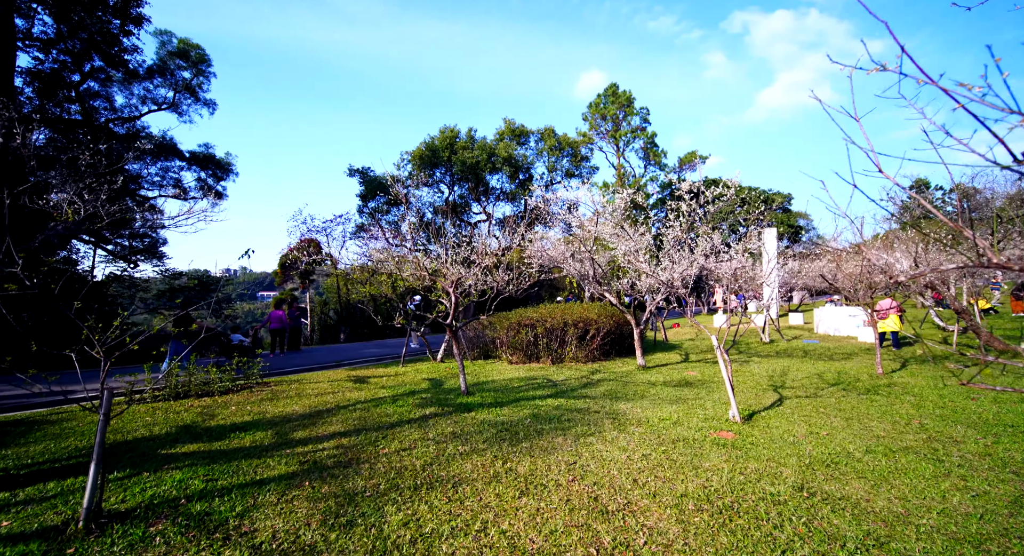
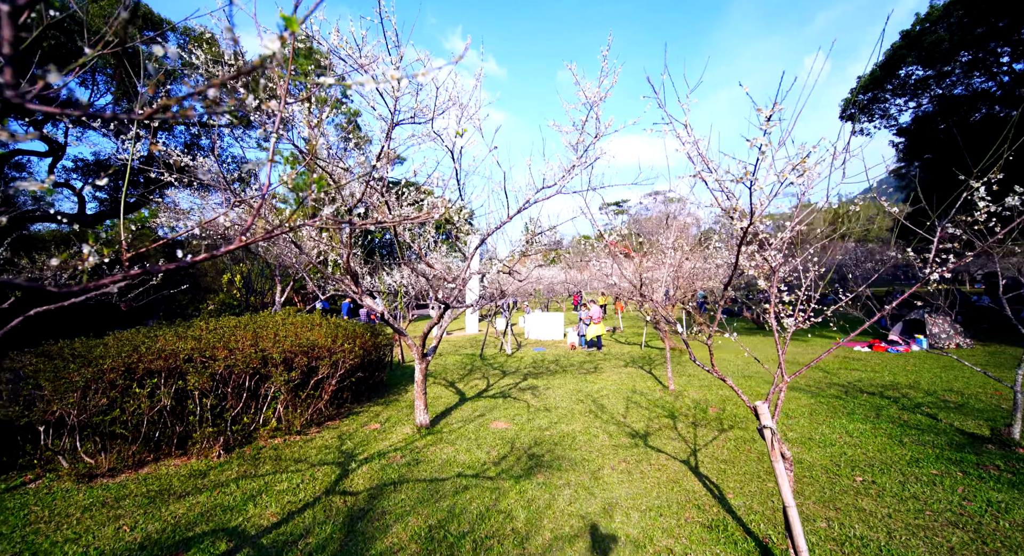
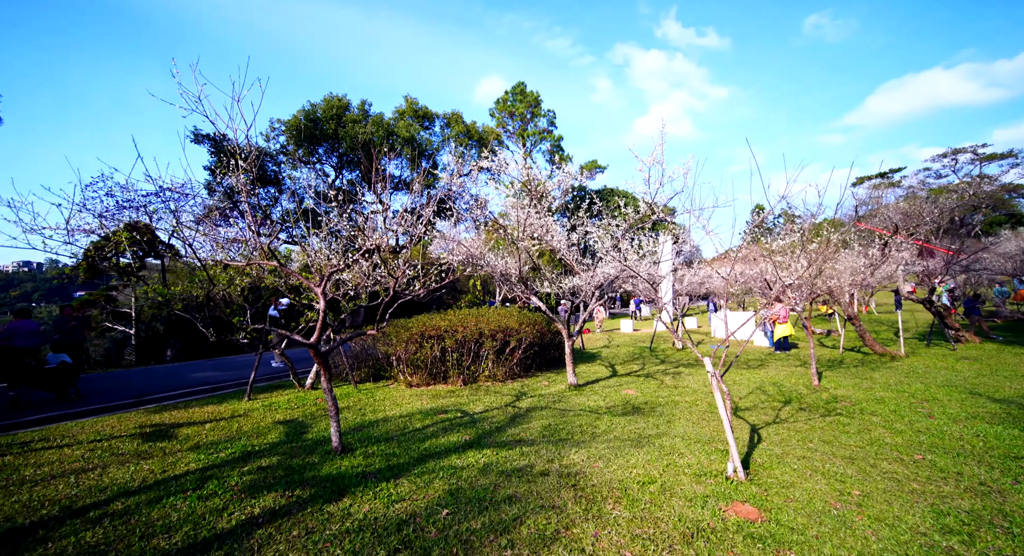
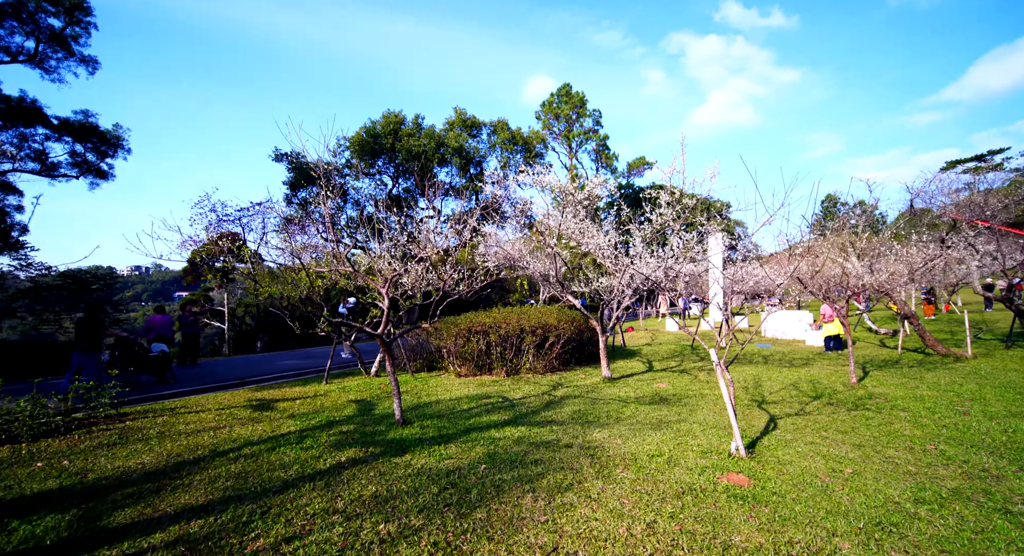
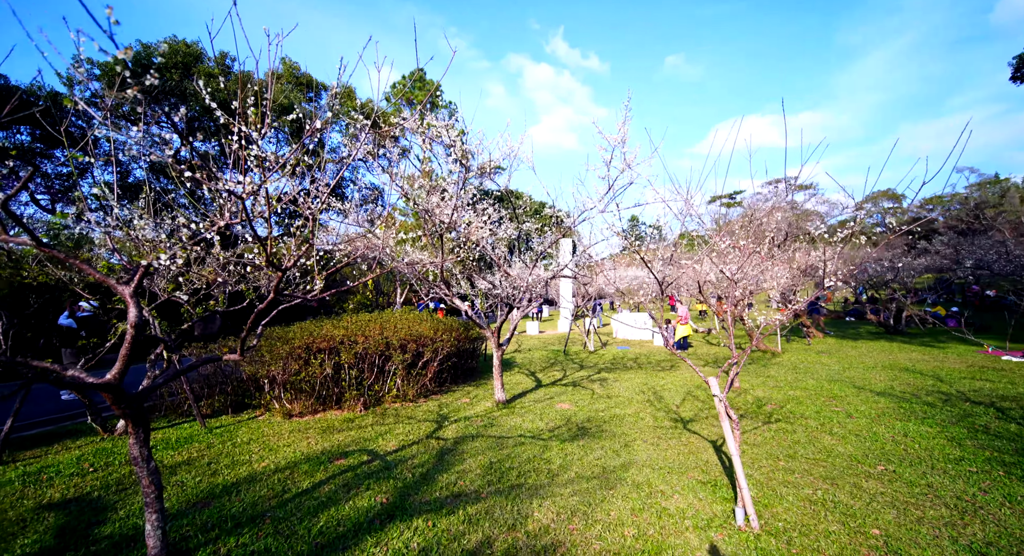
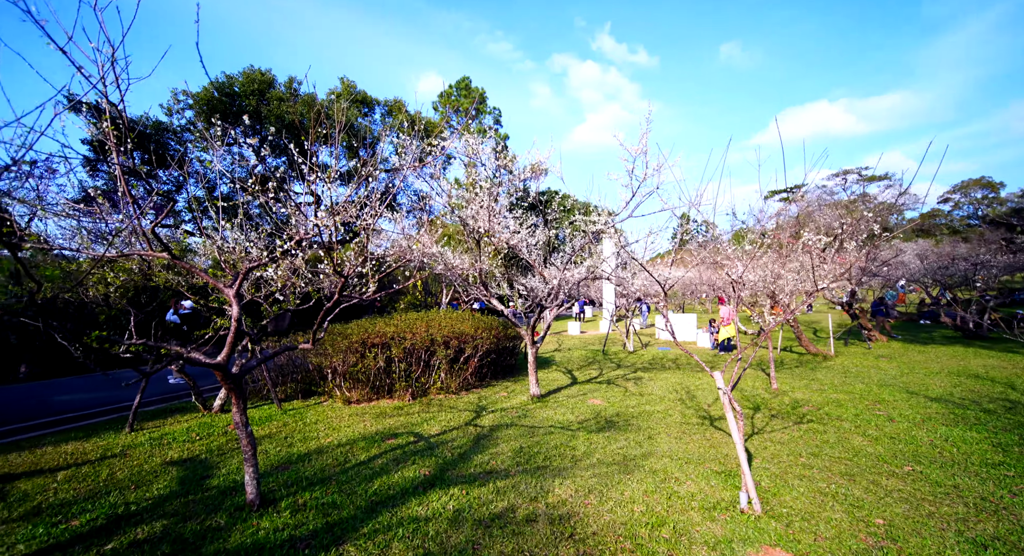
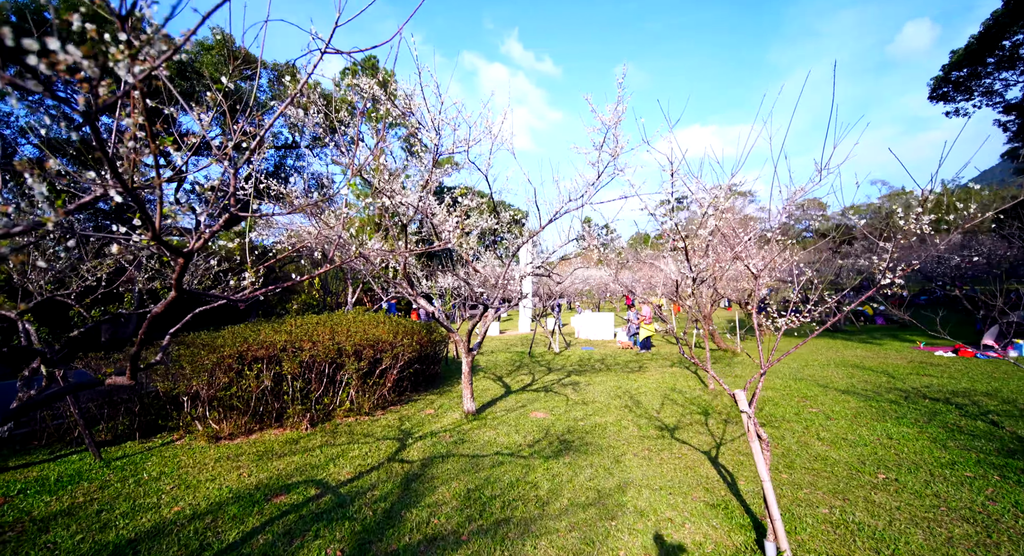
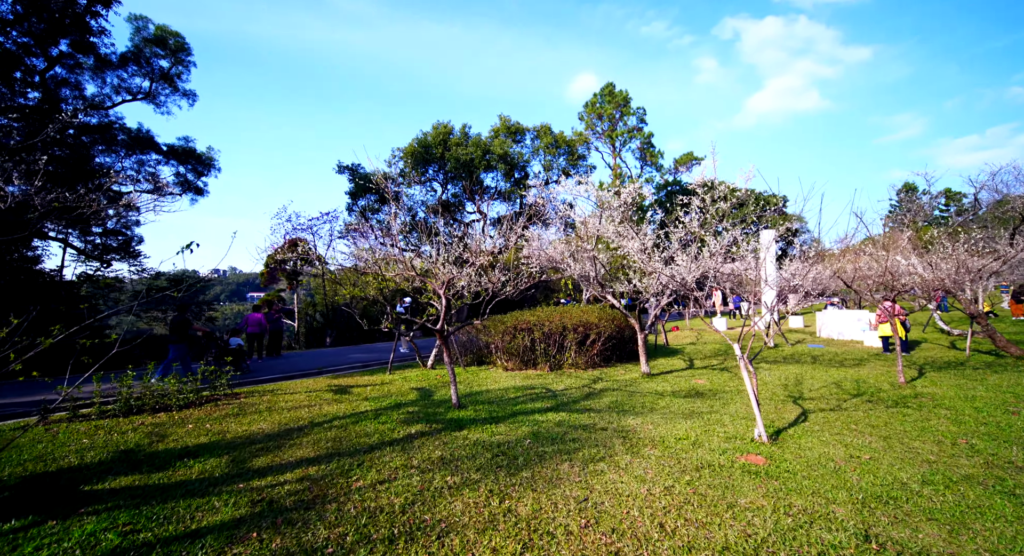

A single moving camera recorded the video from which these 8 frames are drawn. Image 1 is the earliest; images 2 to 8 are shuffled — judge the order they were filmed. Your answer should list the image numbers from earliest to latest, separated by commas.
8, 4, 3, 6, 5, 7, 2
